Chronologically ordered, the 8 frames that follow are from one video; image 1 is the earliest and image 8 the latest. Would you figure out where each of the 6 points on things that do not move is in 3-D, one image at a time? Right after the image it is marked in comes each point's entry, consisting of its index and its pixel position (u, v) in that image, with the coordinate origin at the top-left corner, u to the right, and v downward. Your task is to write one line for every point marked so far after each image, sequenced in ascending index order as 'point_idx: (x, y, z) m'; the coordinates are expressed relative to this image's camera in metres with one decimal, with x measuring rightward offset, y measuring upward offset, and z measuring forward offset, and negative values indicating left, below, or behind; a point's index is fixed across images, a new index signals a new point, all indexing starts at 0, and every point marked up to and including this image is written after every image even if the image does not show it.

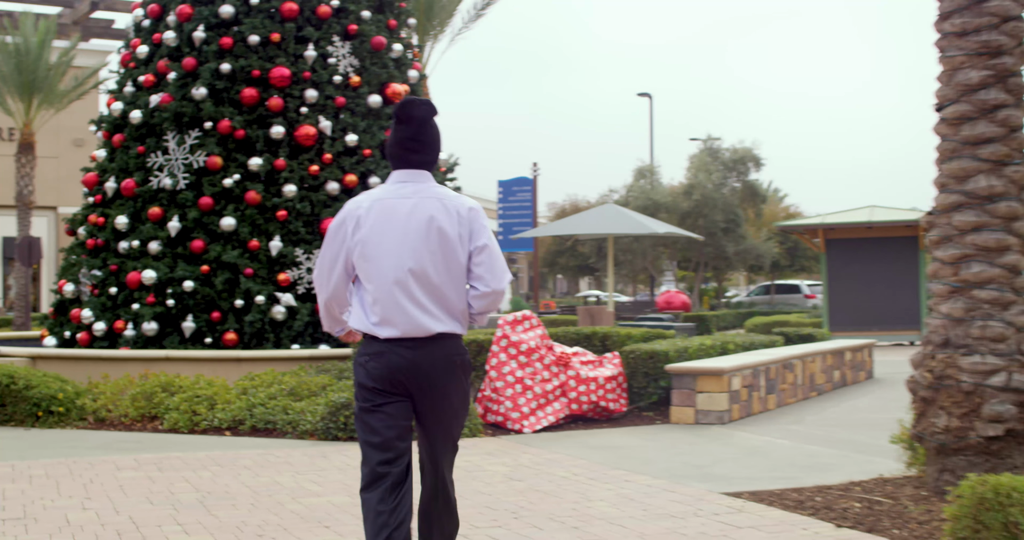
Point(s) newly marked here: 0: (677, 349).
0: (+0.8, -0.4, +7.2) m
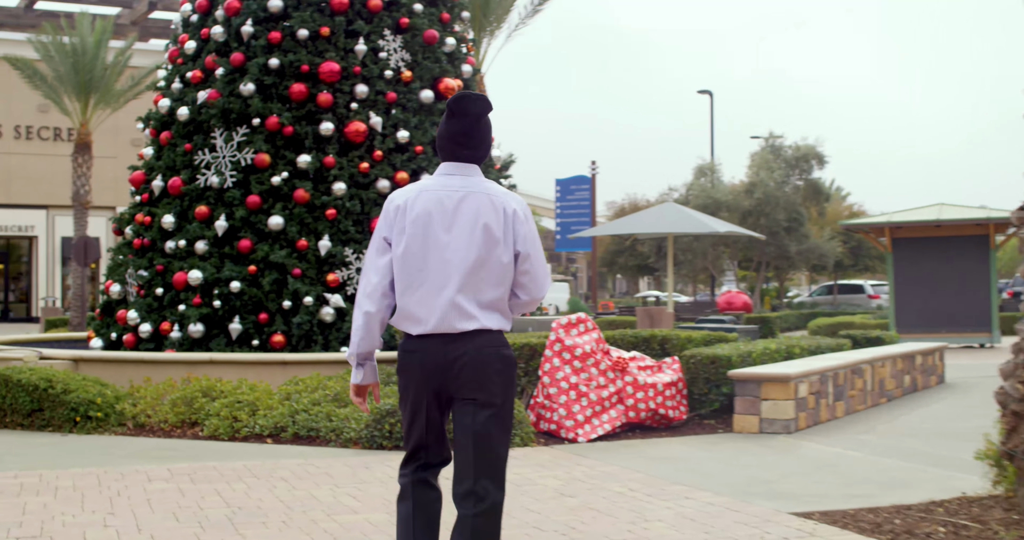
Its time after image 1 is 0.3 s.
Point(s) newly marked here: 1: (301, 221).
0: (+1.0, -0.4, +6.9) m
1: (-1.2, +0.3, +9.2) m
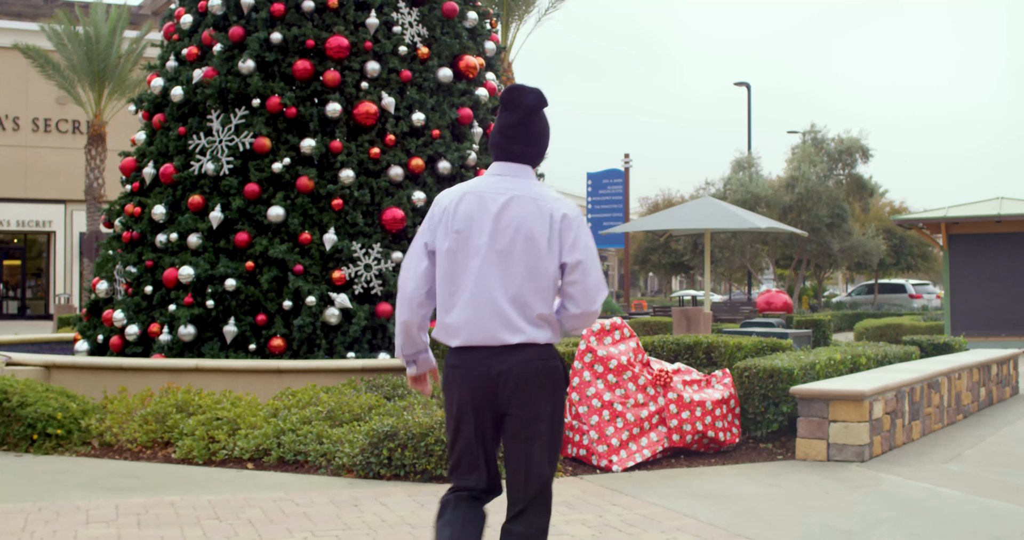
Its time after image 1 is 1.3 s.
0: (+1.1, -0.4, +5.9) m
1: (-1.1, +0.3, +8.3) m
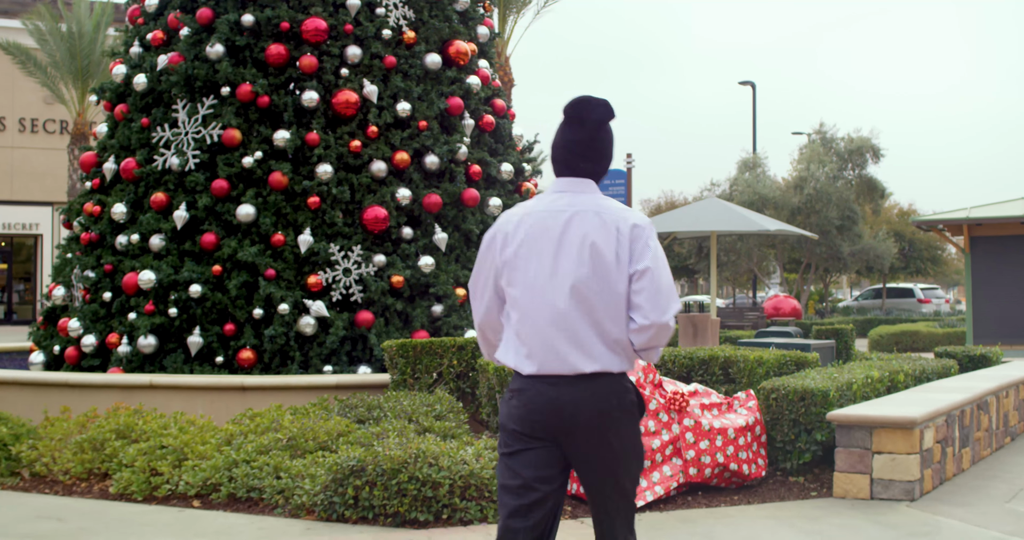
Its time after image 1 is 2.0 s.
0: (+1.1, -0.4, +5.1) m
1: (-1.1, +0.3, +7.6) m
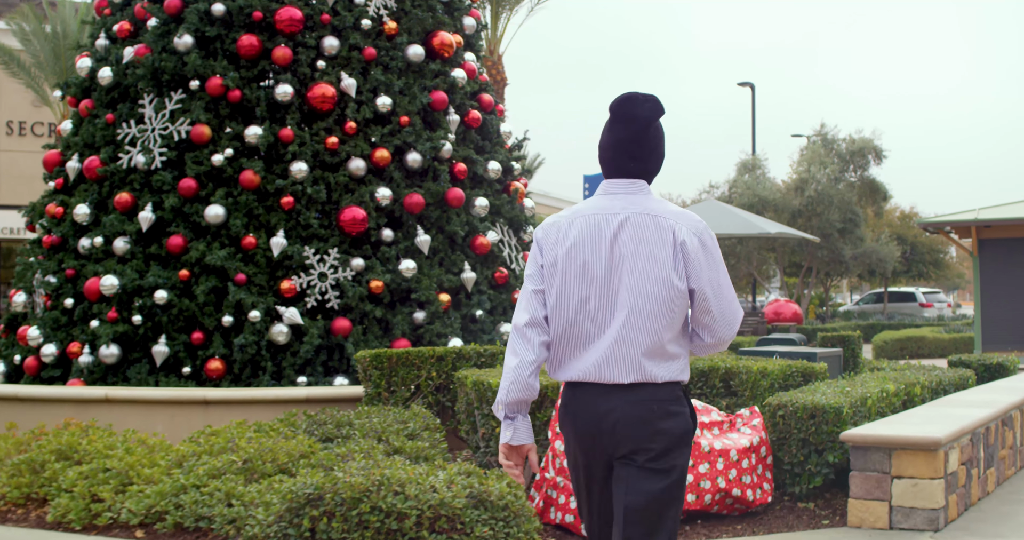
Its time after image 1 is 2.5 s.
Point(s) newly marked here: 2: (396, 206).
0: (+1.0, -0.4, +4.7) m
1: (-1.2, +0.3, +7.1) m
2: (-0.5, +0.3, +7.3) m
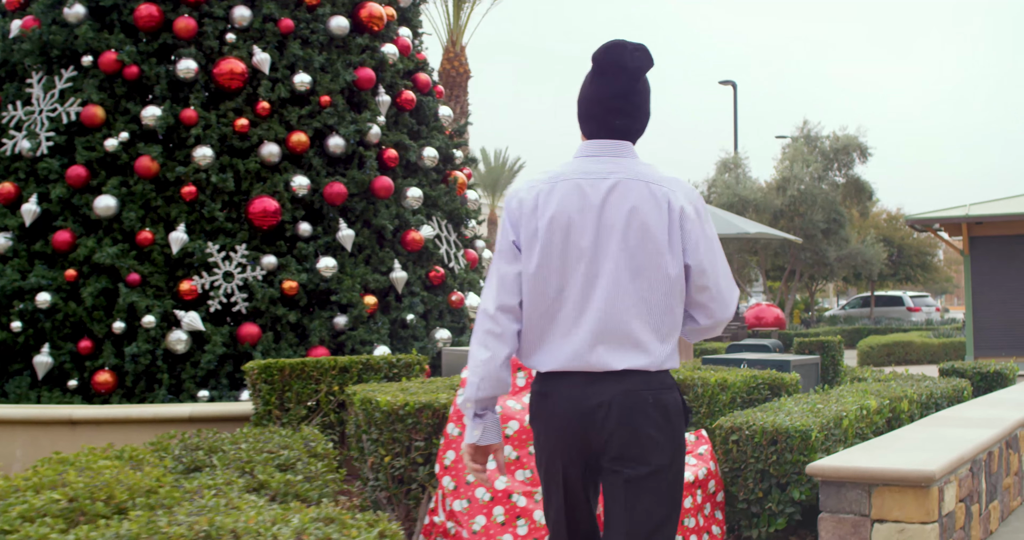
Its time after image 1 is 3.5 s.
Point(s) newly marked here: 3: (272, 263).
0: (+0.8, -0.4, +3.8) m
1: (-1.4, +0.3, +6.2) m
2: (-0.8, +0.3, +6.5) m
3: (-0.9, 0.0, +6.2) m
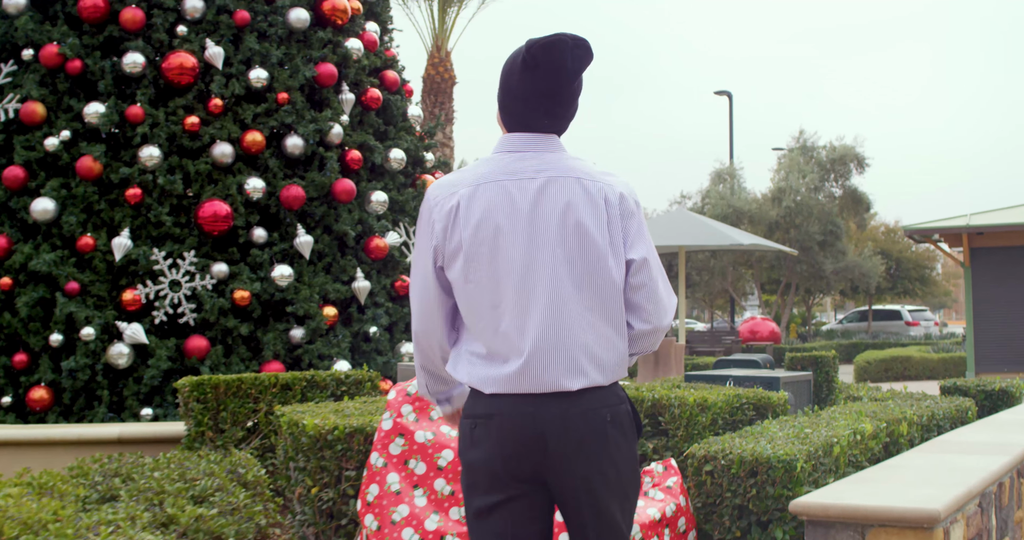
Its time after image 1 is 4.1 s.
0: (+0.6, -0.4, +3.4) m
1: (-1.6, +0.2, +5.8) m
2: (-0.9, +0.3, +6.1) m
3: (-1.1, 0.0, +5.8) m
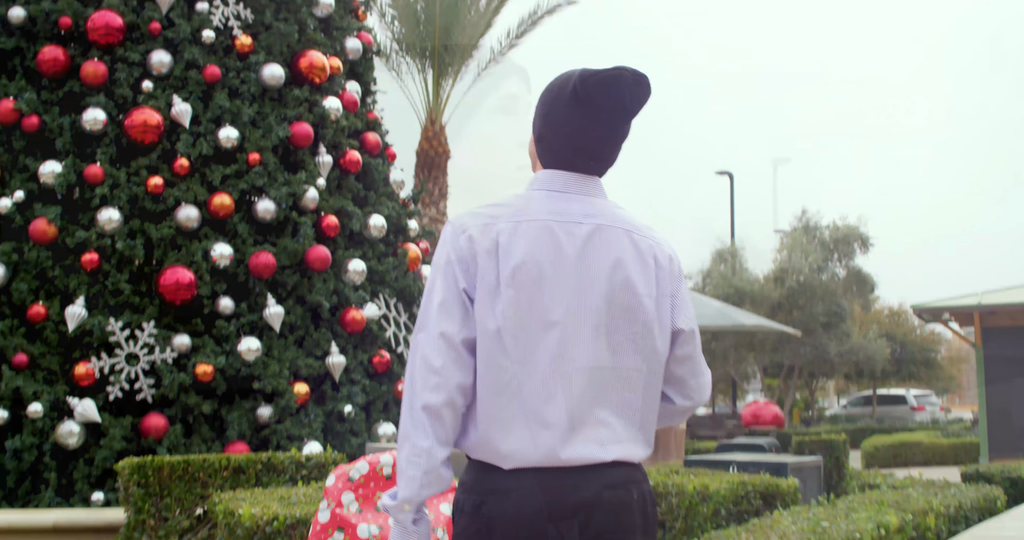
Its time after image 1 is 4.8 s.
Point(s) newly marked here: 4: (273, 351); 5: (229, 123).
0: (+0.6, -0.5, +3.0) m
1: (-1.6, 0.0, +5.4) m
2: (-1.0, 0.0, +5.6) m
3: (-1.1, -0.2, +5.4) m
4: (-0.8, -0.3, +5.6) m
5: (-1.0, +0.5, +5.8) m
